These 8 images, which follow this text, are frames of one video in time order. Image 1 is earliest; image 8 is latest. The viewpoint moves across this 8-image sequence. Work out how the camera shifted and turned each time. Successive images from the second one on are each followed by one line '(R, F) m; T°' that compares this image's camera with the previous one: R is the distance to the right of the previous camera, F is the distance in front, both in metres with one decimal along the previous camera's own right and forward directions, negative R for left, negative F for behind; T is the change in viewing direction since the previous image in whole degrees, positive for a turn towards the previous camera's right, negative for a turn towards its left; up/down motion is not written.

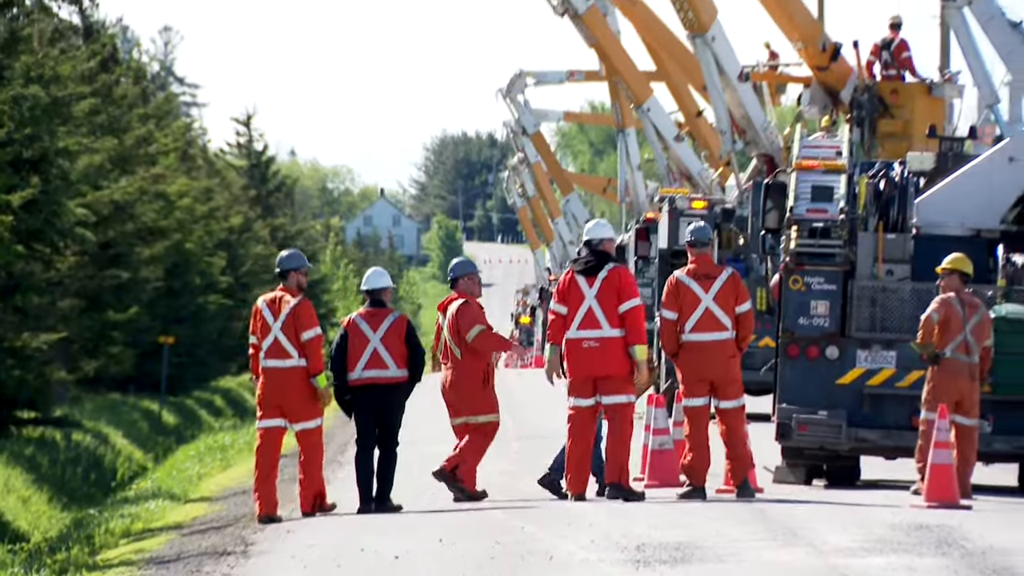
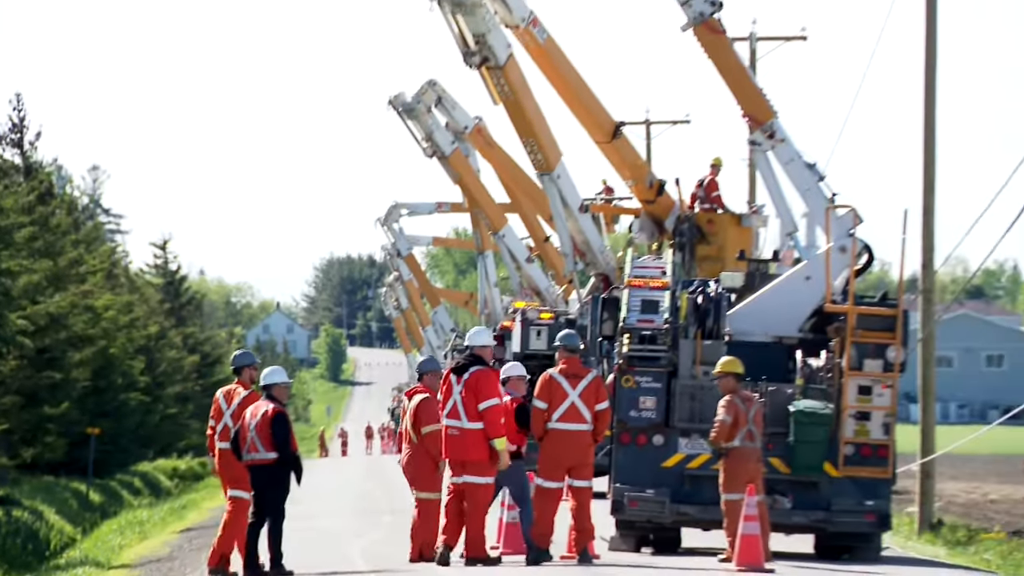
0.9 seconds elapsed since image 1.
(+0.3, -1.8) m; +2°
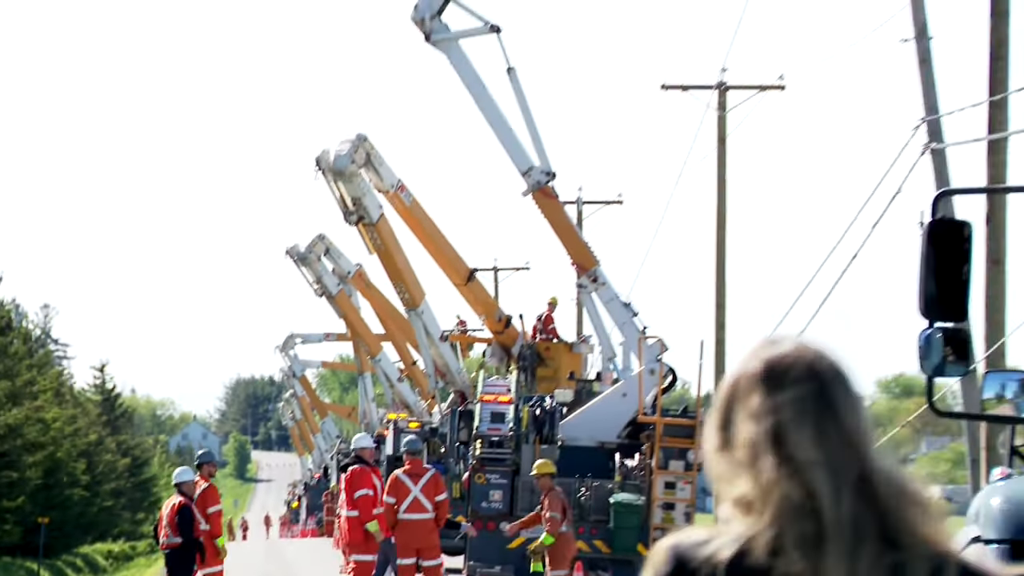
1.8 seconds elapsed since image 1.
(+0.3, -2.7) m; +2°
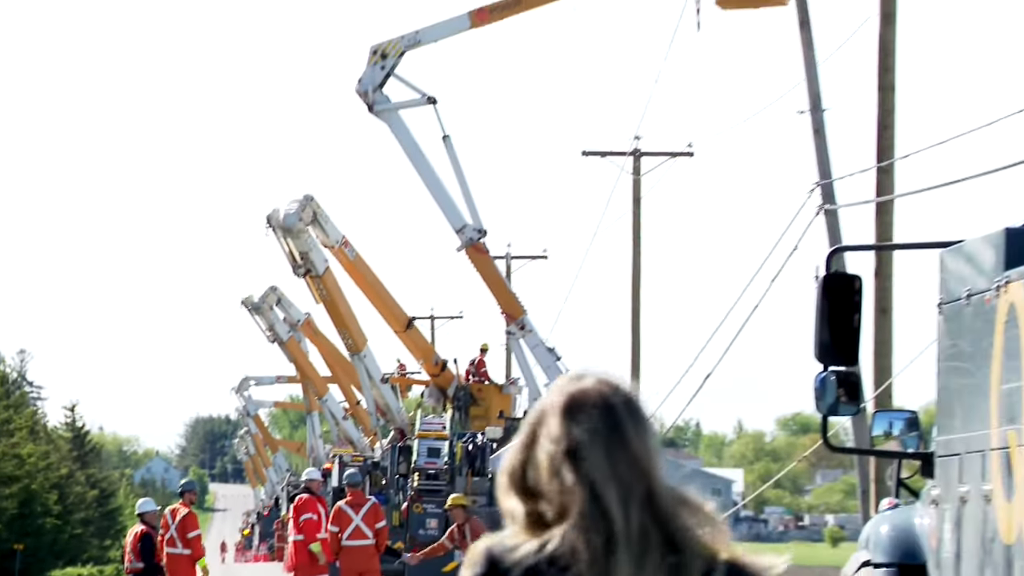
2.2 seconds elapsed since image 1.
(+0.1, -1.4) m; +1°
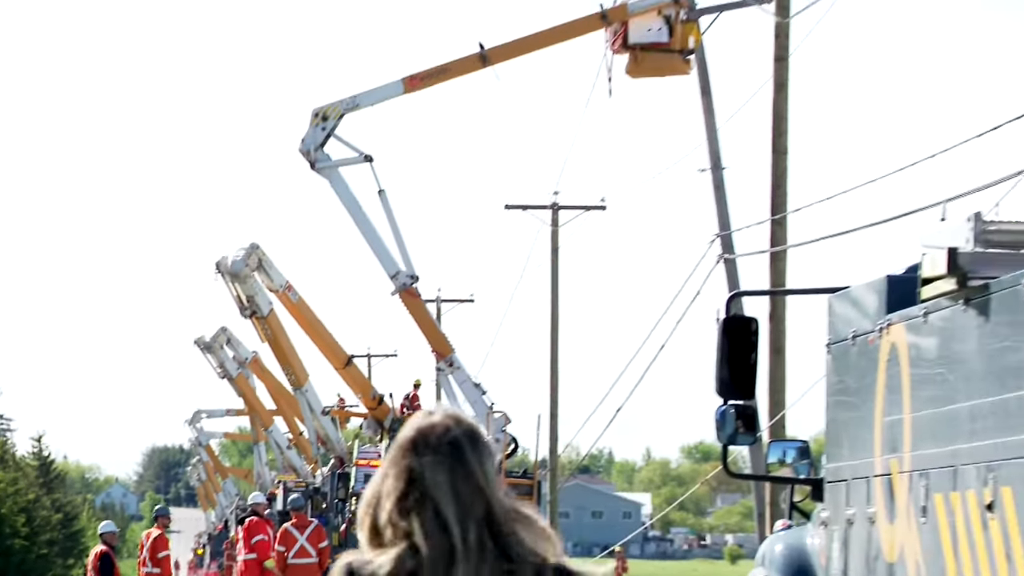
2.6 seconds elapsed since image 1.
(+0.1, -1.6) m; +1°
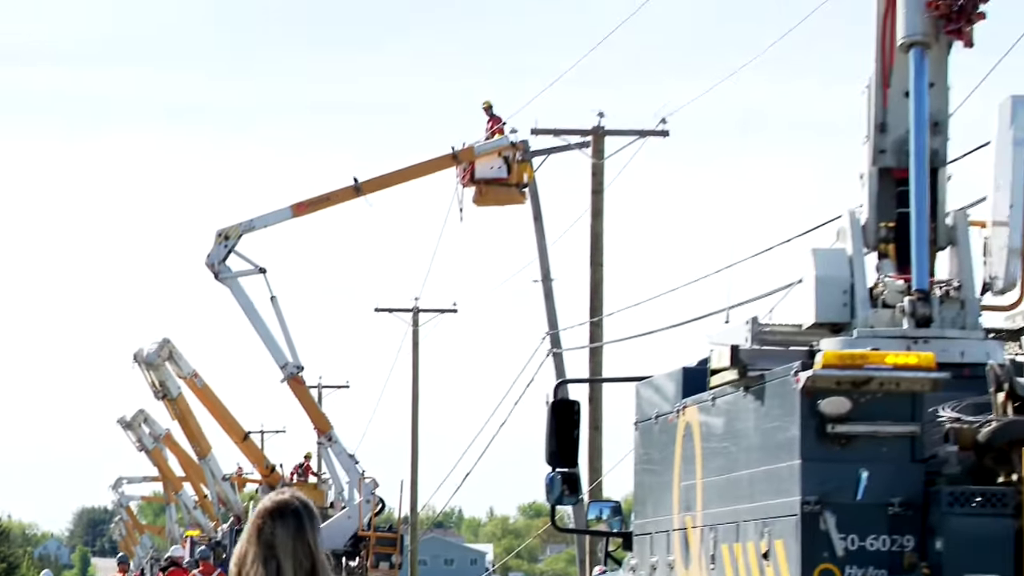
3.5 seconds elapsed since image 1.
(+0.2, -3.8) m; +3°
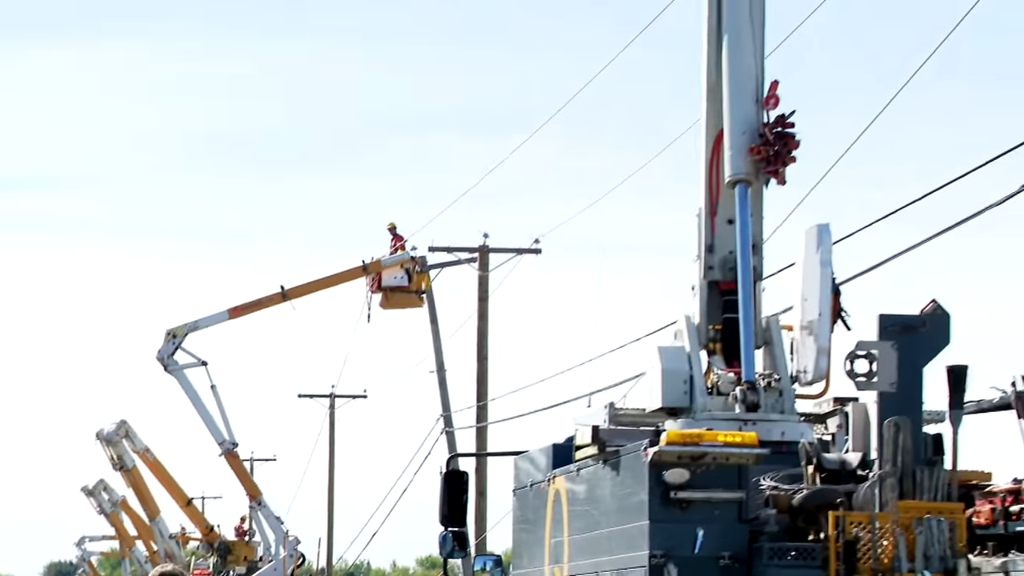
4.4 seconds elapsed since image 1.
(+0.4, -4.3) m; +2°
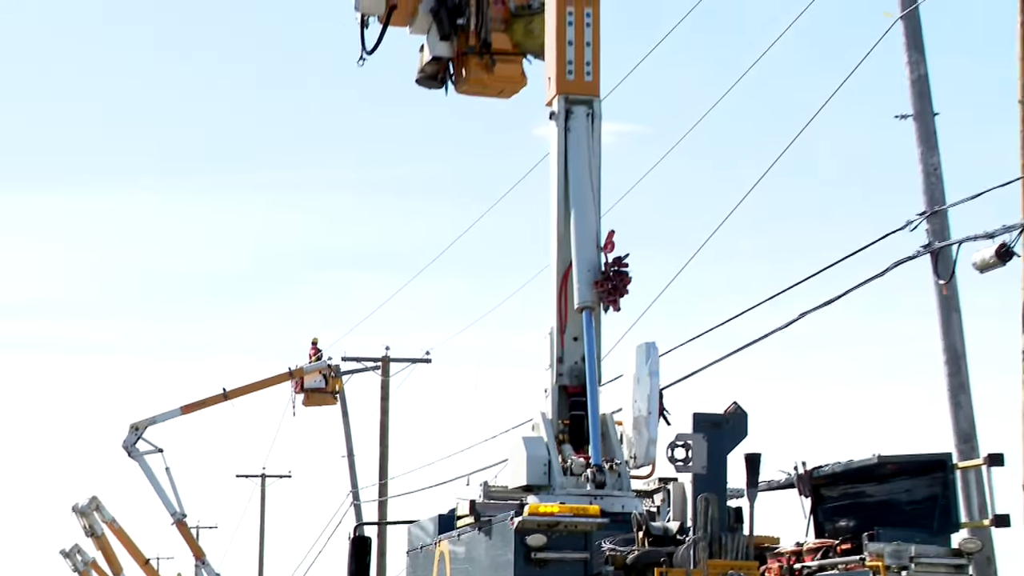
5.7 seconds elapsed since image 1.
(+0.6, -6.5) m; +2°
